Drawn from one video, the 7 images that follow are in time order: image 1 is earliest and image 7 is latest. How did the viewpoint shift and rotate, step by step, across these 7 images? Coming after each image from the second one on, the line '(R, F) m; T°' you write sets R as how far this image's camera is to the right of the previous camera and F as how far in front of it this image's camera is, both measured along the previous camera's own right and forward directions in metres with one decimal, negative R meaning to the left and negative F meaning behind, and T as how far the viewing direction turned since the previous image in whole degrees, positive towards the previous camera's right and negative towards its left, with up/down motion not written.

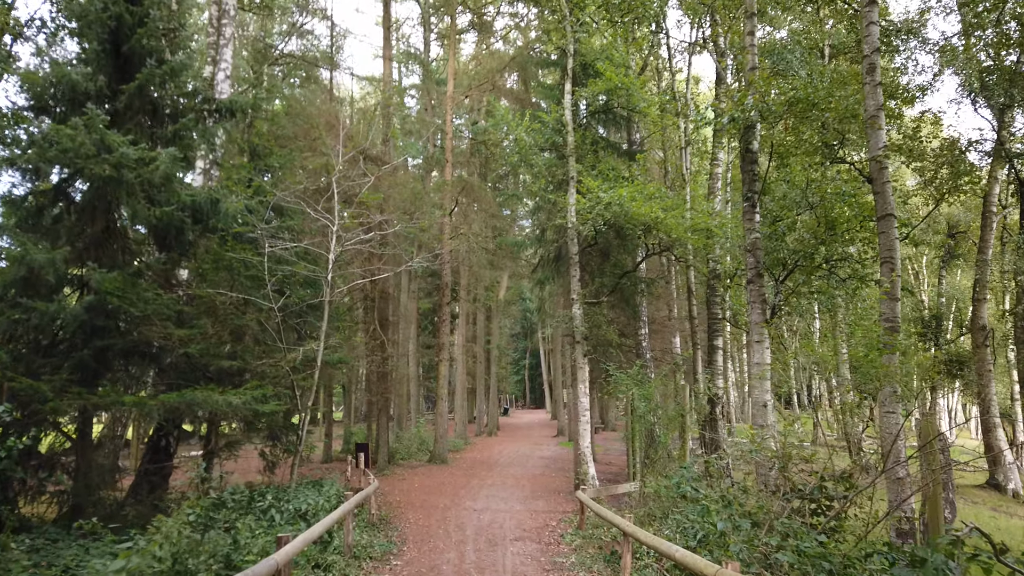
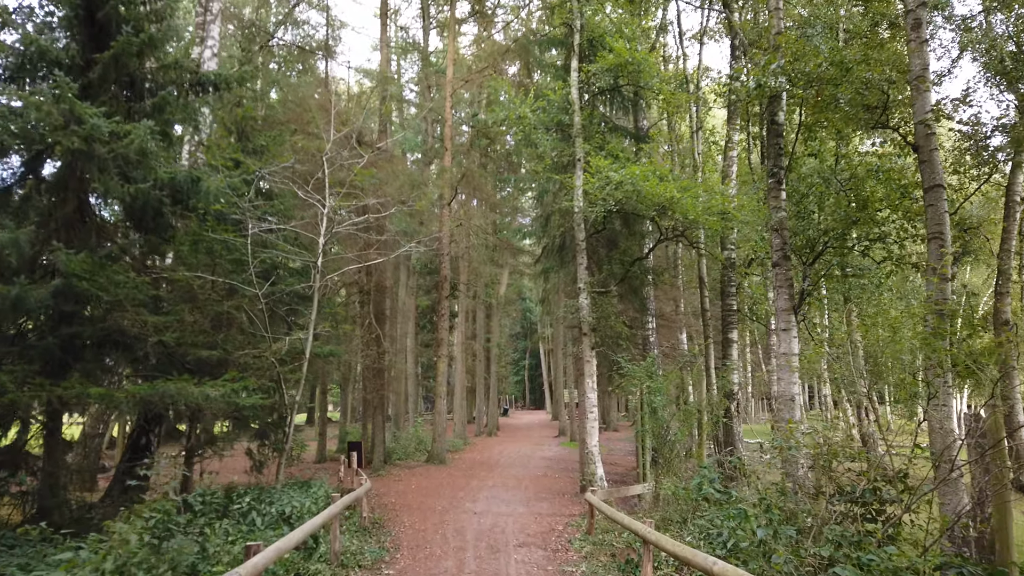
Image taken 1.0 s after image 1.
(0.0, +0.7) m; 0°
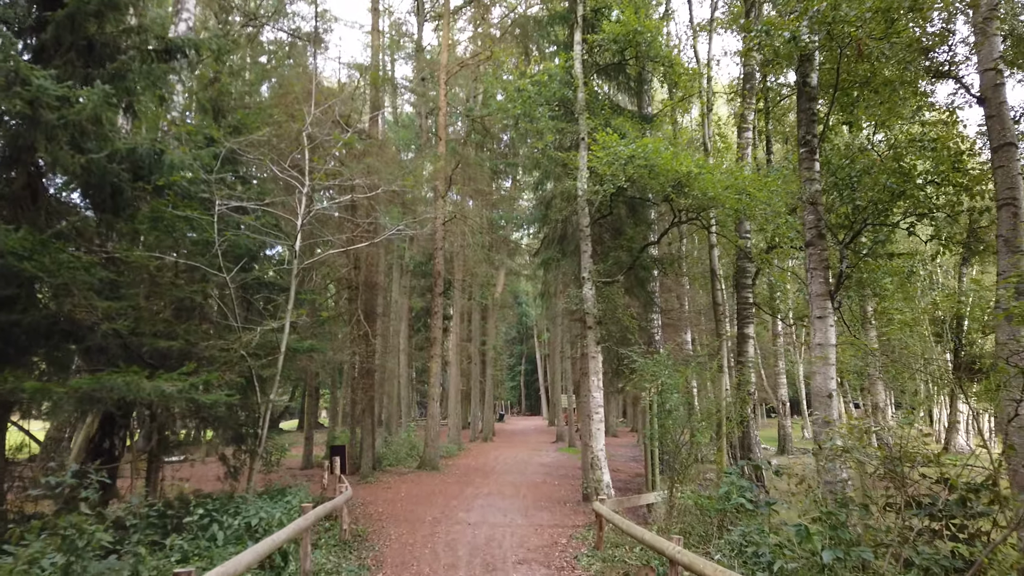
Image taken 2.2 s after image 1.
(0.0, +0.9) m; 0°
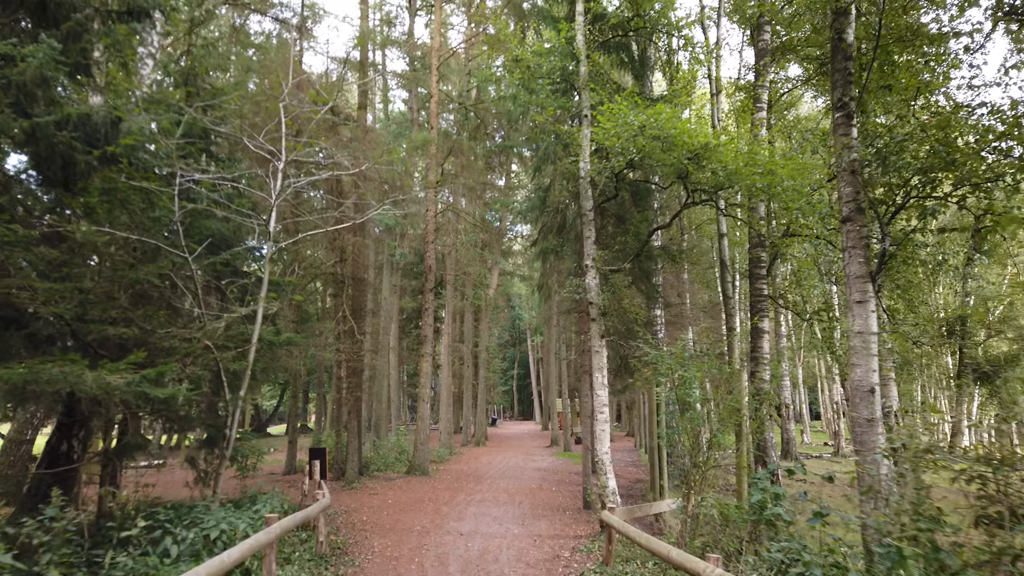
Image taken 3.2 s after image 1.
(-0.1, +0.8) m; +1°
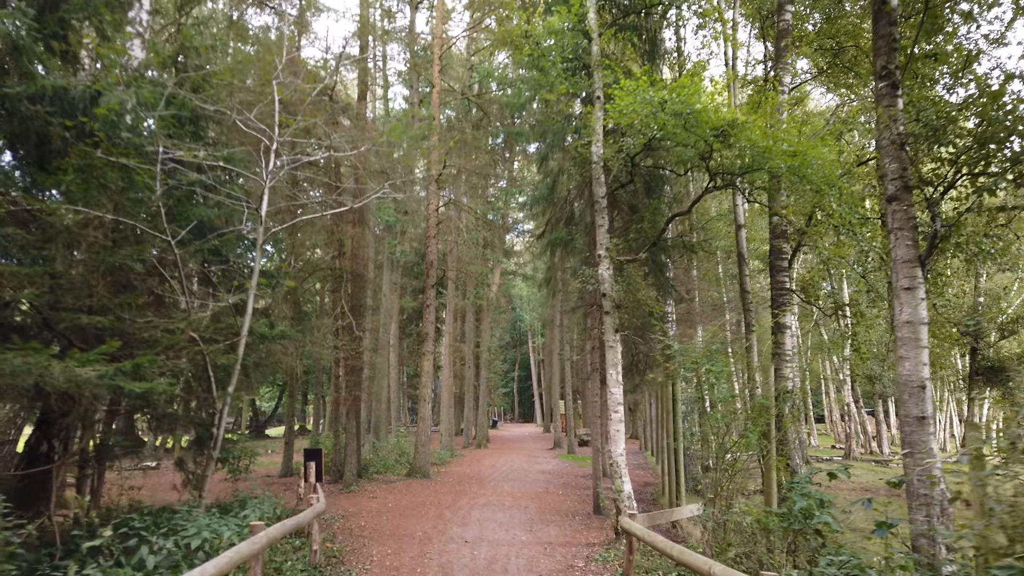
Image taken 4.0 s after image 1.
(-0.1, +0.5) m; 0°
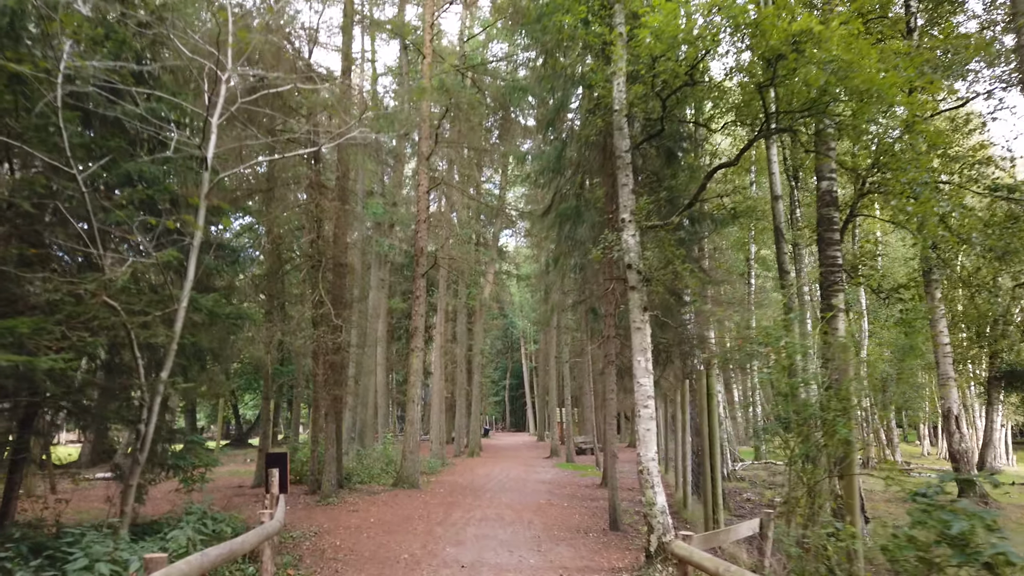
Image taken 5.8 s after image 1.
(-0.2, +1.5) m; +1°
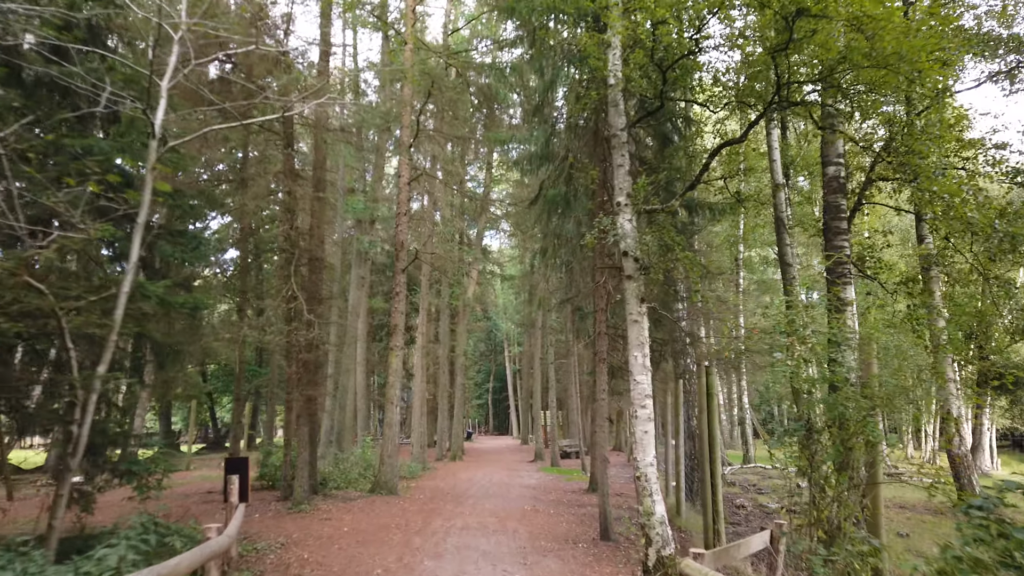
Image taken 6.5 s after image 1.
(0.0, +0.6) m; +1°
